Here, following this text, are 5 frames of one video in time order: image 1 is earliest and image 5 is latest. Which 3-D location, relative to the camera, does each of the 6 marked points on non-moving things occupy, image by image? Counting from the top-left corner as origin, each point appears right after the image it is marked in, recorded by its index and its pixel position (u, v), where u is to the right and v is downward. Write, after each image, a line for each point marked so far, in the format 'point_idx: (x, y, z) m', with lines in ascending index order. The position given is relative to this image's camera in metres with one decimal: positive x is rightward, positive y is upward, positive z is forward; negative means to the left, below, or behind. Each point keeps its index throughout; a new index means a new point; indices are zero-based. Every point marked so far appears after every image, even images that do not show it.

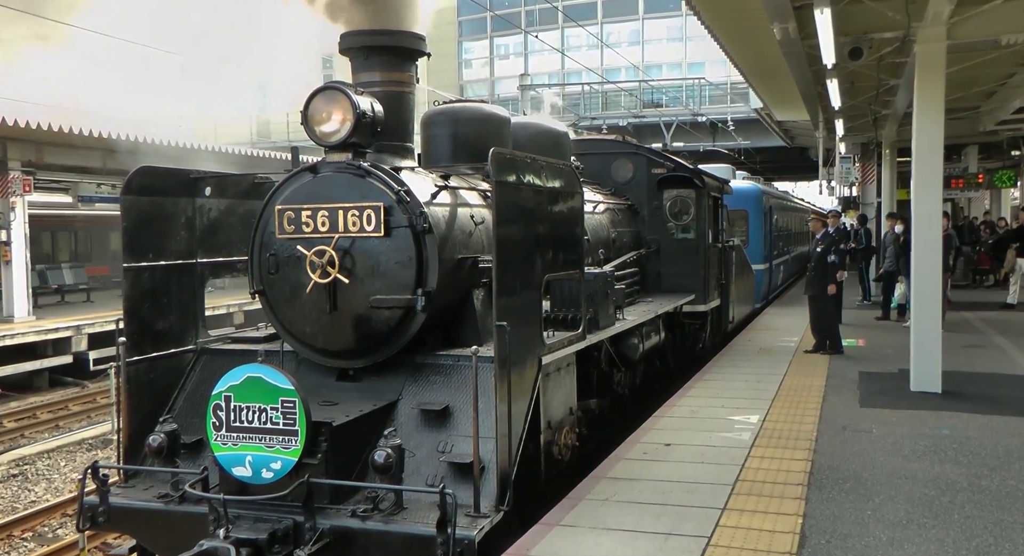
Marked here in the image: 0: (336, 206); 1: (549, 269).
0: (-1.0, +0.4, +5.5) m
1: (+0.3, +0.1, +5.8) m
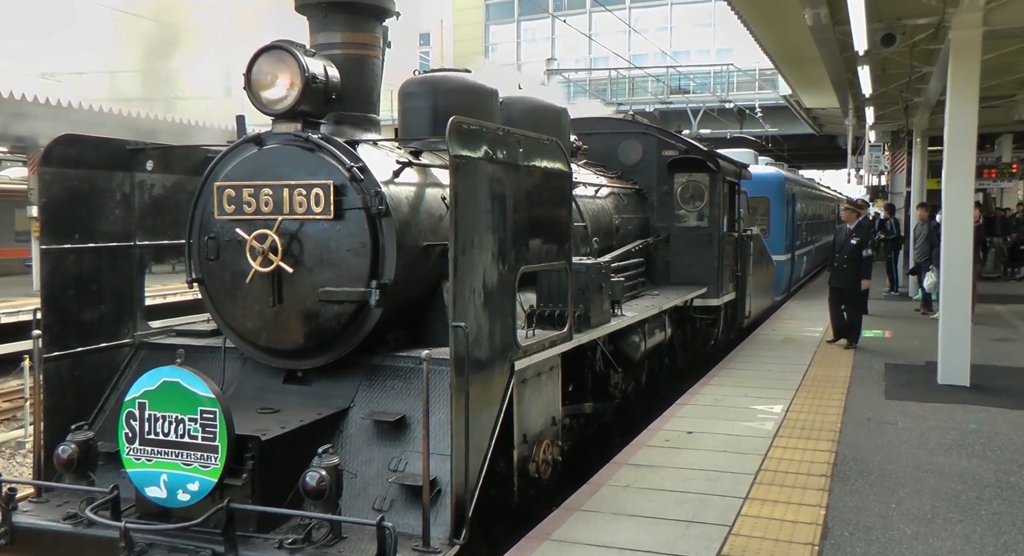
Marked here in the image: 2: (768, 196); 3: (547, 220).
0: (-1.1, +0.5, +4.8) m
1: (+0.2, +0.1, +5.1) m
2: (+4.1, +1.3, +15.3) m
3: (+0.2, +0.3, +5.3) m
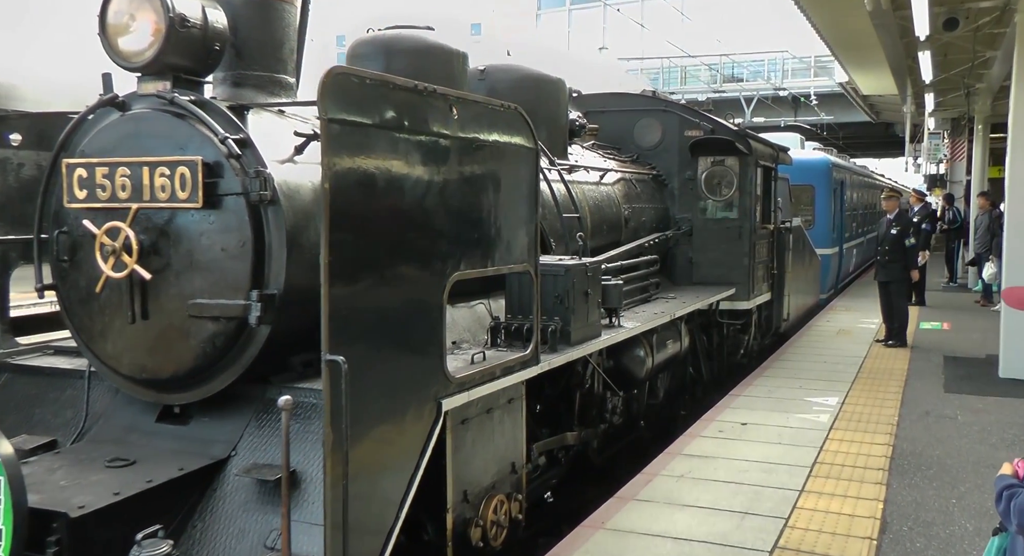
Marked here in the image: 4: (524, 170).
0: (-1.4, +0.4, +3.6) m
1: (-0.1, +0.1, +3.9) m
2: (+4.3, +1.4, +13.8) m
3: (0.0, +0.3, +4.1) m
4: (+0.1, +0.5, +4.2) m
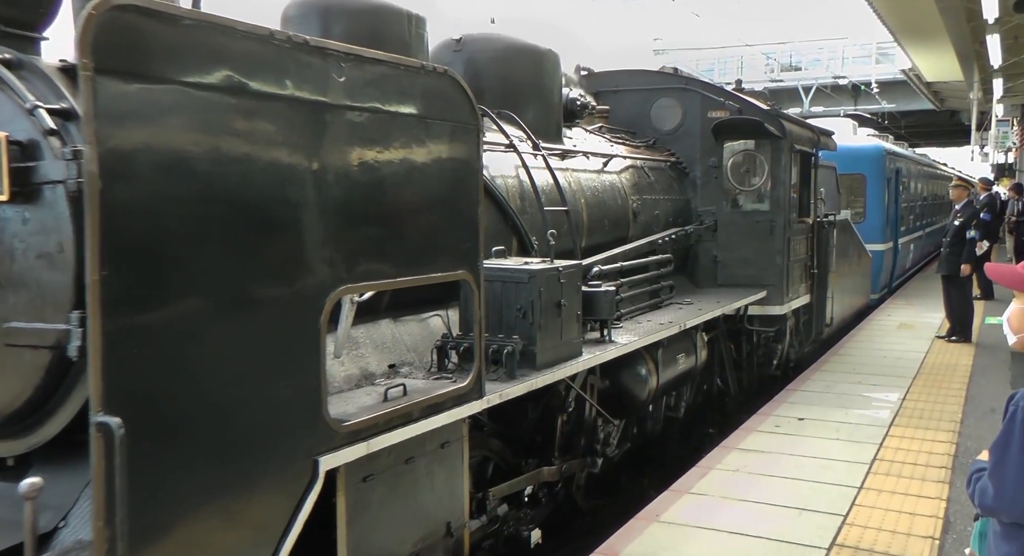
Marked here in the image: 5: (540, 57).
0: (-1.7, +0.4, +2.8) m
1: (-0.3, +0.1, +3.0) m
2: (+4.6, +1.4, +12.7) m
3: (-0.2, +0.2, +3.2) m
4: (-0.2, +0.4, +3.3) m
5: (+0.2, +1.3, +5.7) m
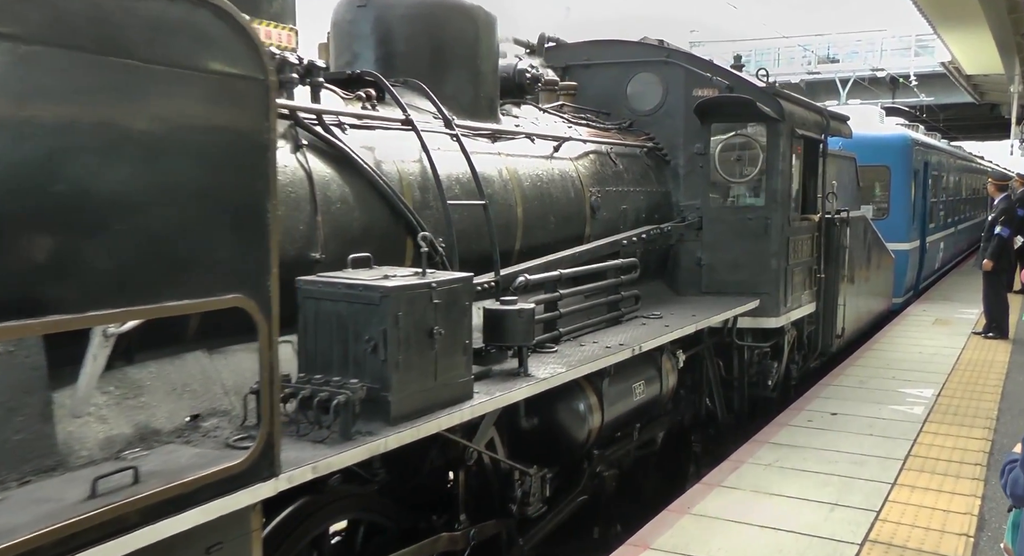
0: (-2.1, +0.3, +1.8) m
1: (-0.8, 0.0, +2.0) m
2: (+4.5, +1.4, +11.5) m
3: (-0.7, +0.2, +2.1) m
4: (-0.6, +0.4, +2.2) m
5: (-0.2, +1.3, +4.6) m
